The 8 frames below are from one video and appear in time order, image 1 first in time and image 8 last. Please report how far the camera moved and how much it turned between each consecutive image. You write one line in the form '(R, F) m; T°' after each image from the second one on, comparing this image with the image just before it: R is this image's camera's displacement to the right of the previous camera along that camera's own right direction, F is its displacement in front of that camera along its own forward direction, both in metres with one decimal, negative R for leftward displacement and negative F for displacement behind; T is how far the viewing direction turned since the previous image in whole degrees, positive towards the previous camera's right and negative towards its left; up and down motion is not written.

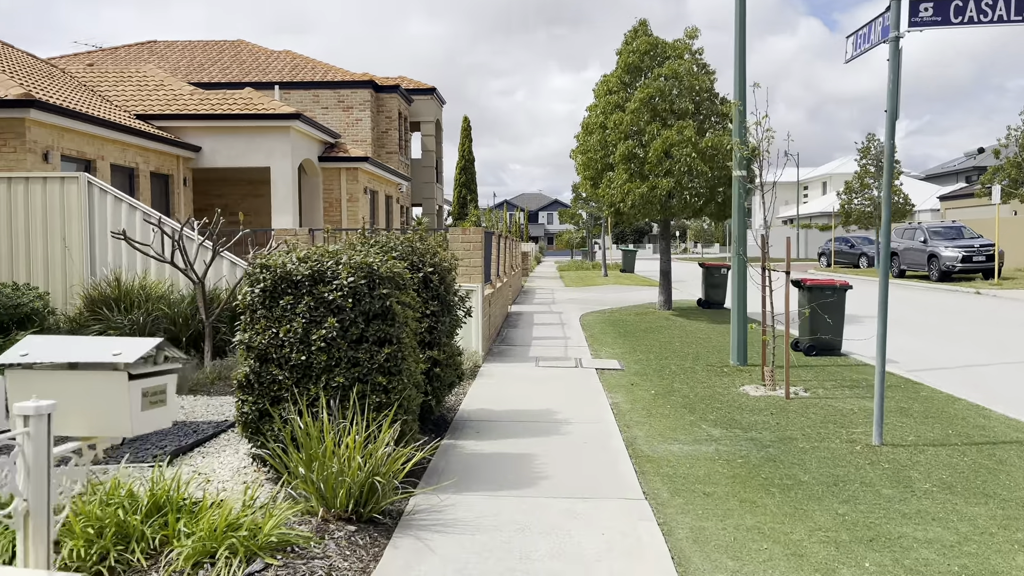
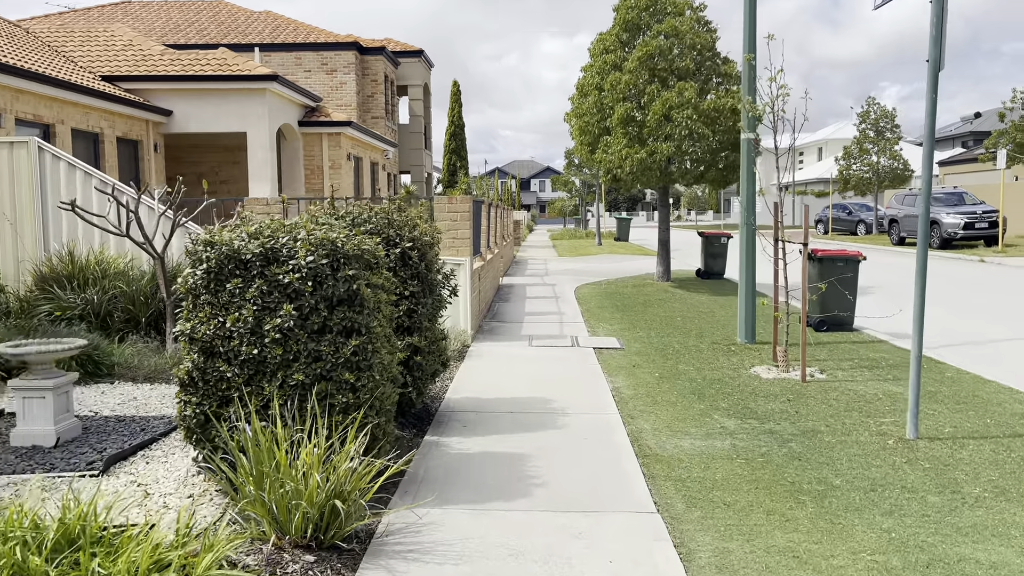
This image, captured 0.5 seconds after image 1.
(0.0, +0.7) m; +1°
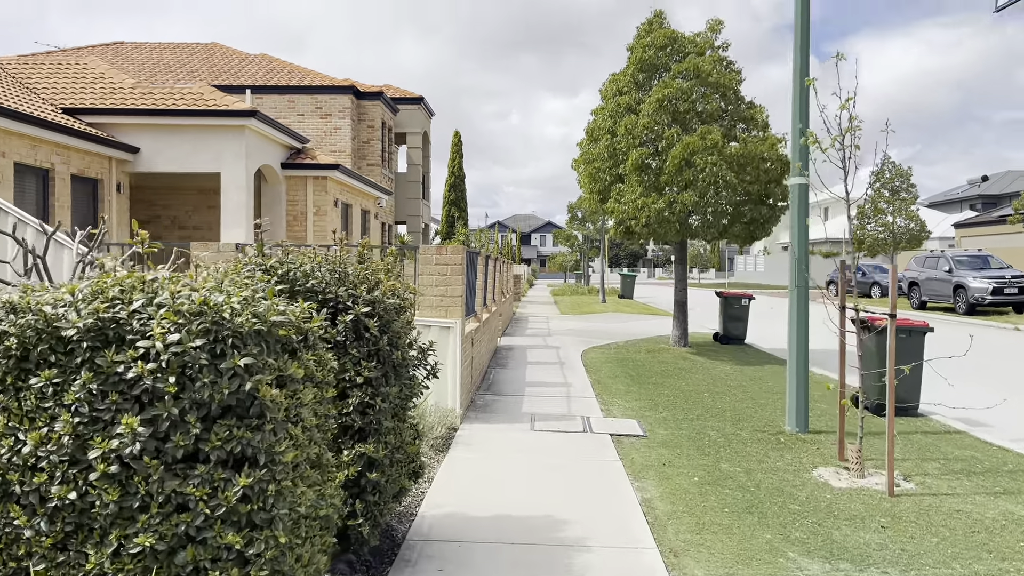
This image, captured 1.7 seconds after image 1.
(0.0, +1.6) m; 0°
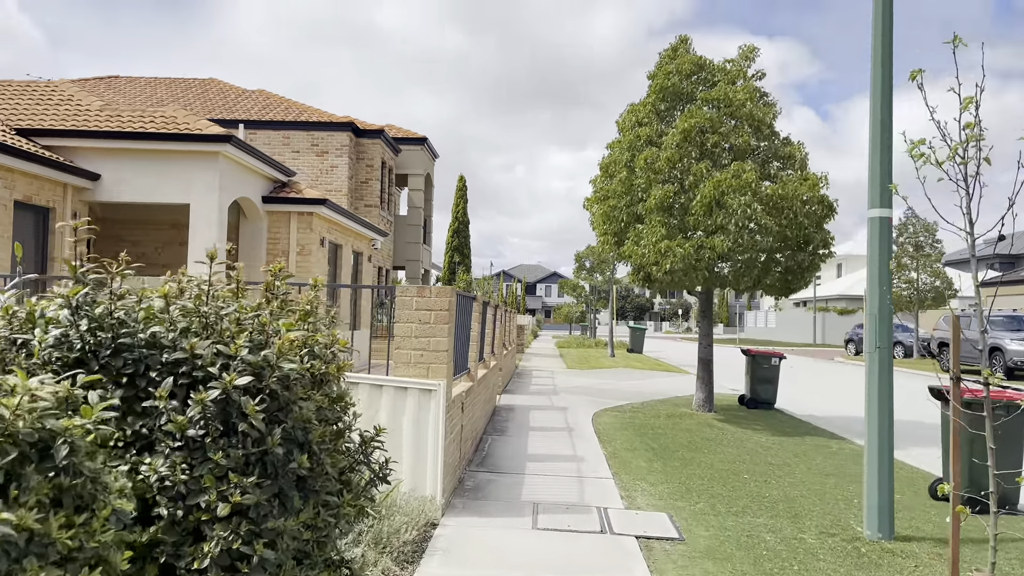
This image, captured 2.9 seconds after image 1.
(0.0, +1.6) m; 0°
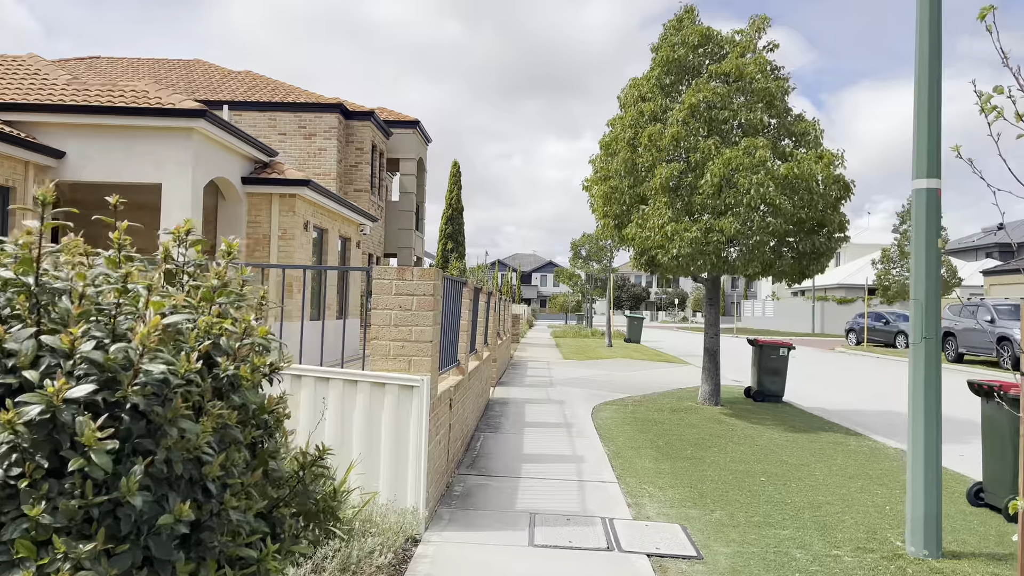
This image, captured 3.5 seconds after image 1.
(0.0, +0.7) m; 0°
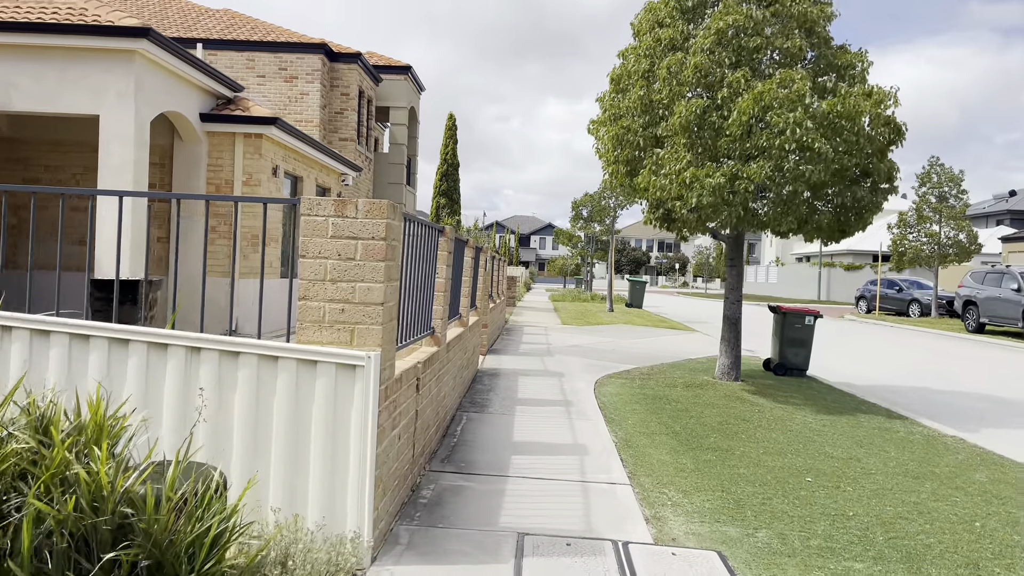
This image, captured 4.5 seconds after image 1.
(+0.1, +1.4) m; 0°
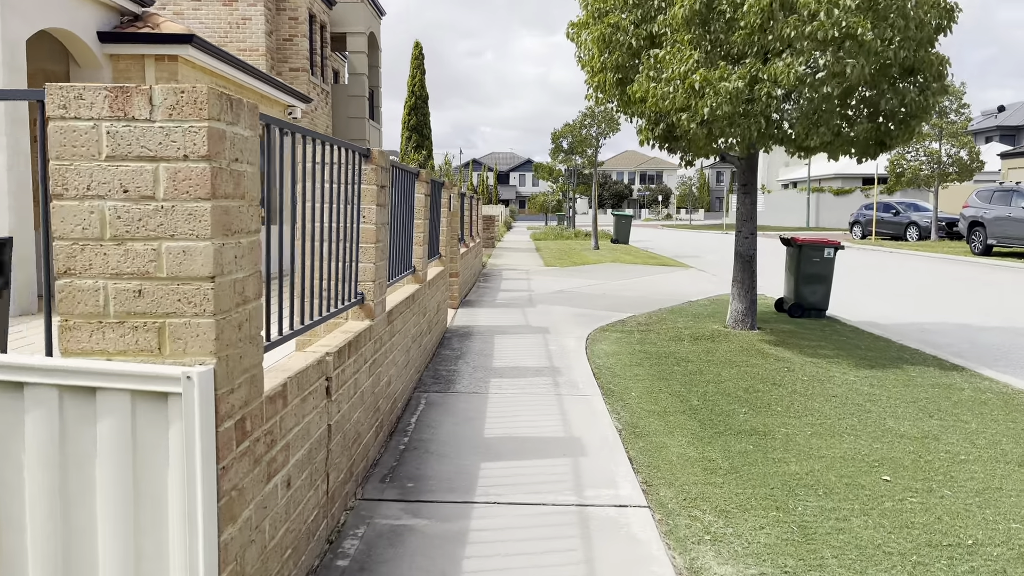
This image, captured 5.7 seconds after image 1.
(+0.1, +1.6) m; +1°
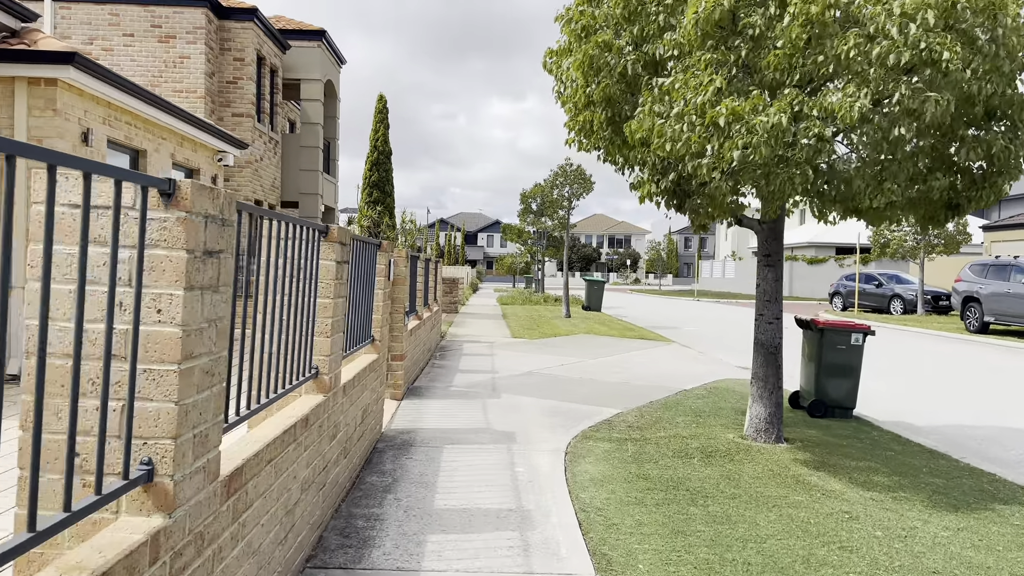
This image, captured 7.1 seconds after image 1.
(+0.1, +1.9) m; +2°
